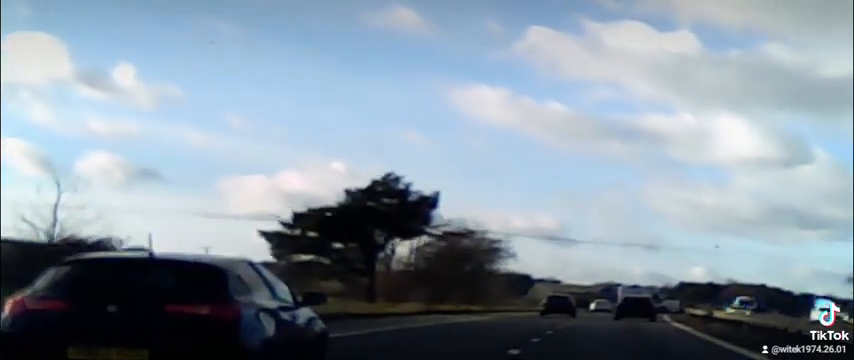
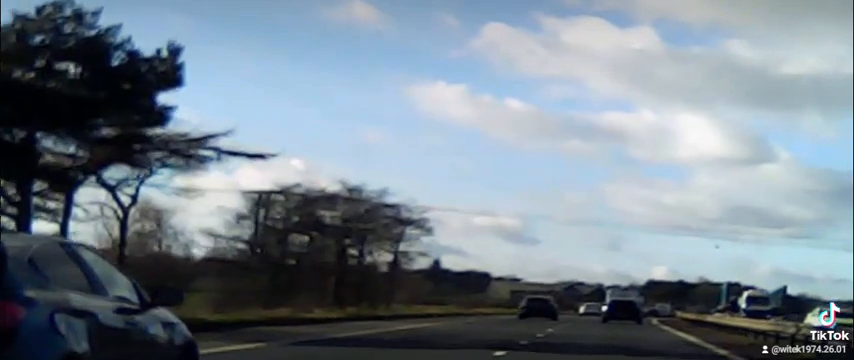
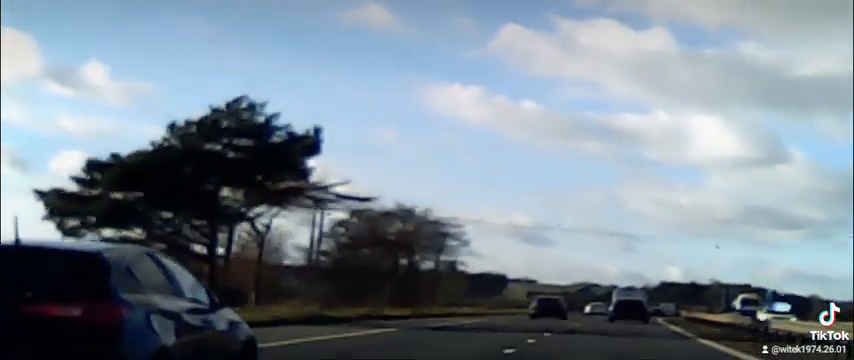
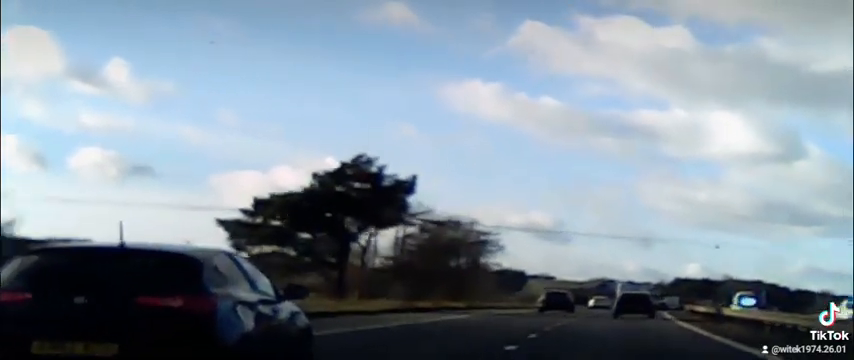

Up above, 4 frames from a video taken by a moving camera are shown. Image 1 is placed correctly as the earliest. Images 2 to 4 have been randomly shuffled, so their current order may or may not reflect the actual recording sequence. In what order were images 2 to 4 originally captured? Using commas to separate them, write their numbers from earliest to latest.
4, 3, 2
